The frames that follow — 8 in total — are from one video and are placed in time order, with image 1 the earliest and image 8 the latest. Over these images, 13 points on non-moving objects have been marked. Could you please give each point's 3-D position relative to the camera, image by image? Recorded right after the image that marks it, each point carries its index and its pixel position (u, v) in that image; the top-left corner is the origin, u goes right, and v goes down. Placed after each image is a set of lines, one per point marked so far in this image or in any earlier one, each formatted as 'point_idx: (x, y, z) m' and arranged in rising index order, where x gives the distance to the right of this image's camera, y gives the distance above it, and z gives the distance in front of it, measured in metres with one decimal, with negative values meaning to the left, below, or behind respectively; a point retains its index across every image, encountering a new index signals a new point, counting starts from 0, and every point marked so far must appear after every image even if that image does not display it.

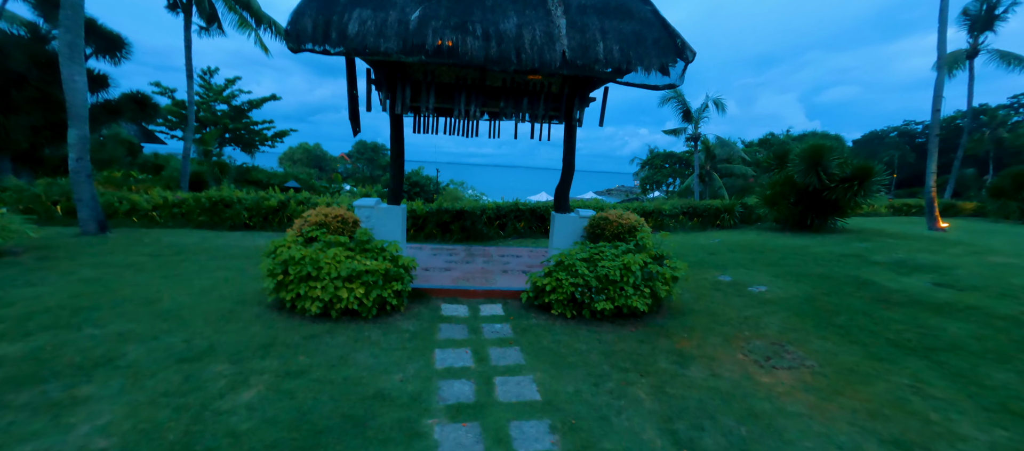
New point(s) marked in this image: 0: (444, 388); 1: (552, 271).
0: (-0.6, -1.3, +2.9) m
1: (+0.5, -0.6, +4.3) m
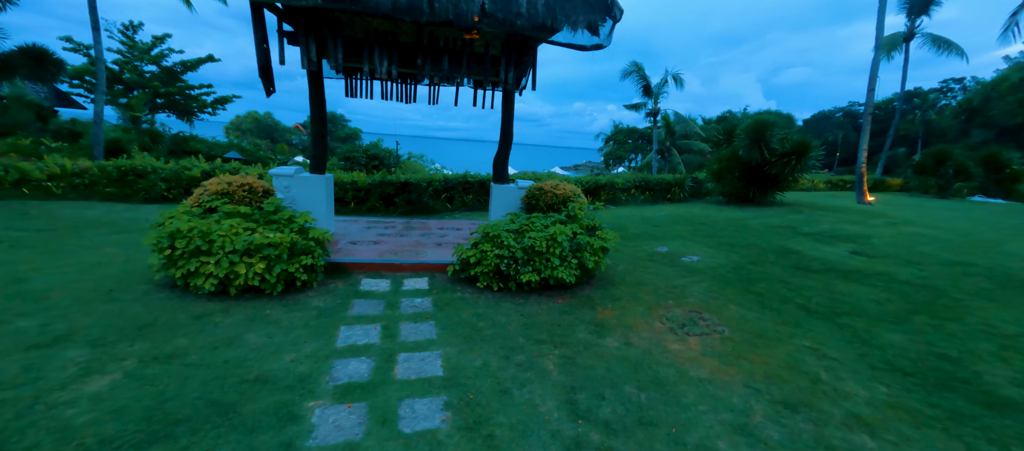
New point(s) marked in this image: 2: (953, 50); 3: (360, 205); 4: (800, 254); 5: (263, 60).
0: (-1.3, -1.1, +2.7) m
1: (-0.4, -0.2, +4.1) m
2: (+22.4, +8.9, +17.9) m
3: (-3.5, +0.5, +8.2) m
4: (+4.6, -0.5, +5.7) m
5: (-3.4, +2.3, +4.9) m
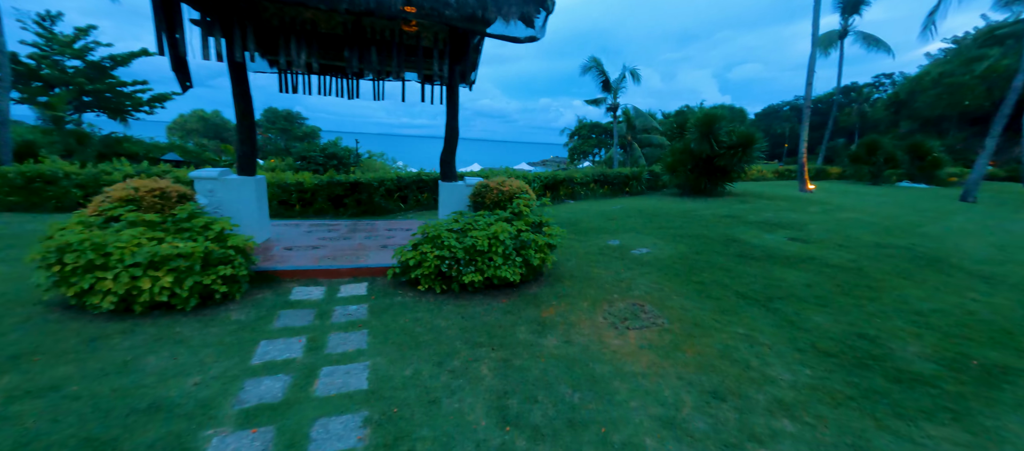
0: (-1.8, -1.1, +2.4) m
1: (-1.0, -0.2, +3.9) m
2: (+20.3, +9.8, +19.4) m
3: (-4.5, +0.4, +7.8) m
4: (+3.8, -0.3, +5.9) m
5: (-4.2, +2.2, +4.4) m
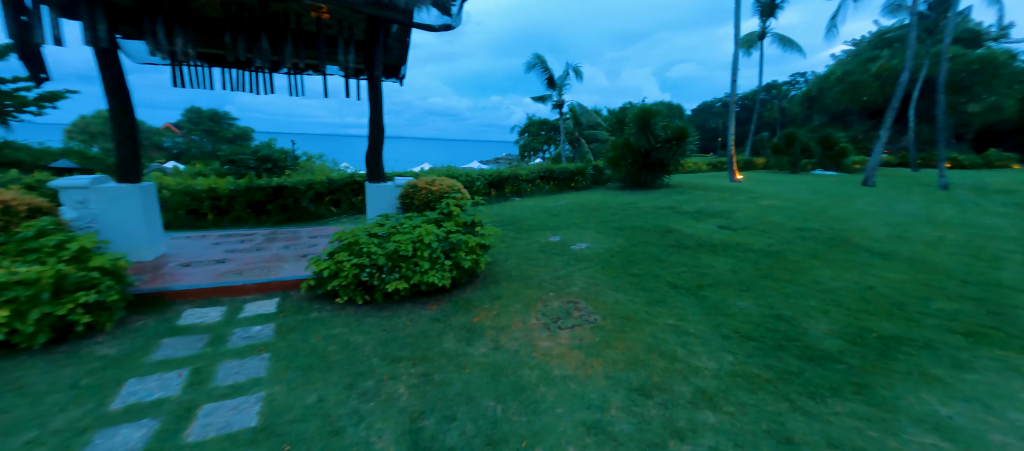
0: (-2.3, -1.2, +2.0) m
1: (-1.8, -0.3, +3.6) m
2: (+17.1, +10.7, +21.3) m
3: (-5.7, +0.2, +7.0) m
4: (+2.8, -0.1, +6.1) m
5: (-5.1, +2.0, +3.7) m
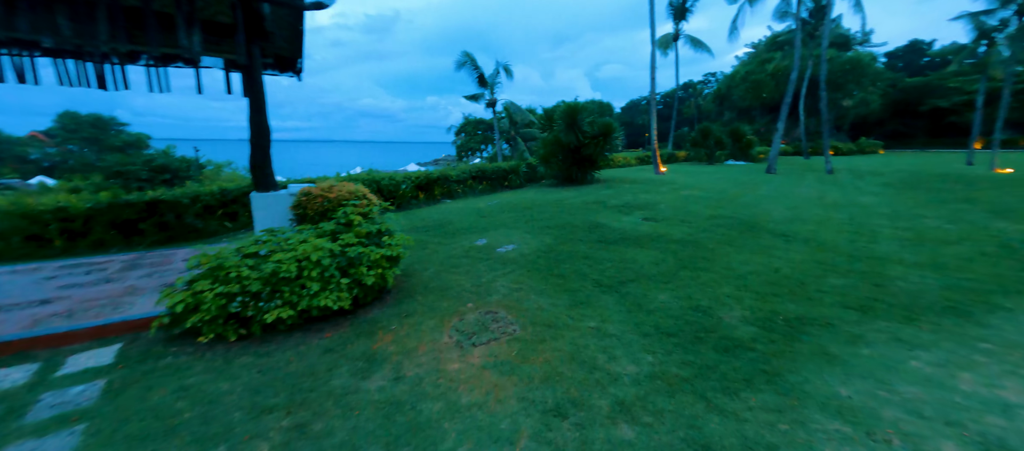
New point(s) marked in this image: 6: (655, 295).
0: (-2.8, -1.4, +1.3) m
1: (-2.6, -0.5, +2.9) m
2: (+12.7, +11.6, +23.3) m
3: (-7.0, -0.3, +5.7) m
4: (+1.6, 0.0, +6.1) m
5: (-6.0, +1.6, +2.5) m
6: (+1.5, -0.7, +3.7) m
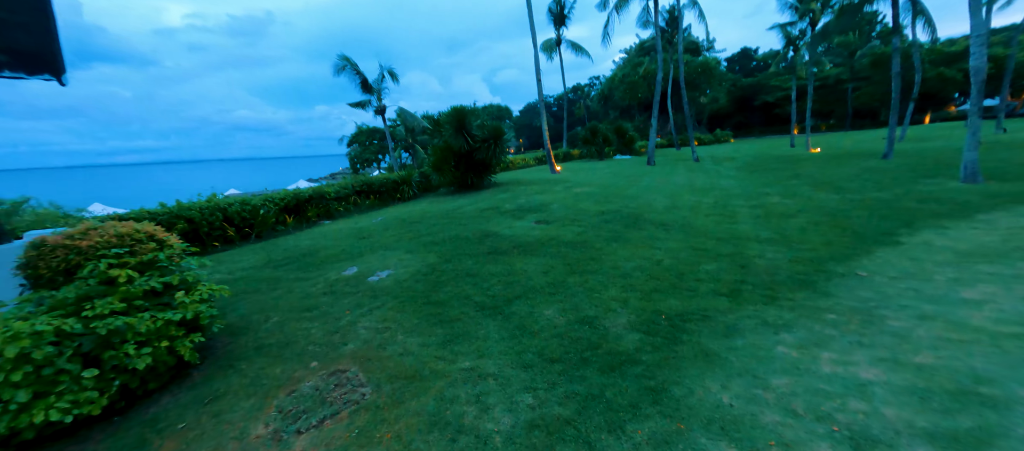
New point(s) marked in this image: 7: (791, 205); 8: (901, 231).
0: (-3.3, -1.9, -0.1) m
1: (-3.5, -1.0, +1.6) m
2: (+5.3, +12.1, +25.0) m
3: (-8.5, -1.3, +3.3) m
4: (-0.3, -0.2, +5.6) m
5: (-7.0, +0.7, +0.4) m
6: (+0.3, -0.8, +3.3) m
7: (+6.0, +0.5, +7.6) m
8: (+5.5, -0.1, +5.0) m
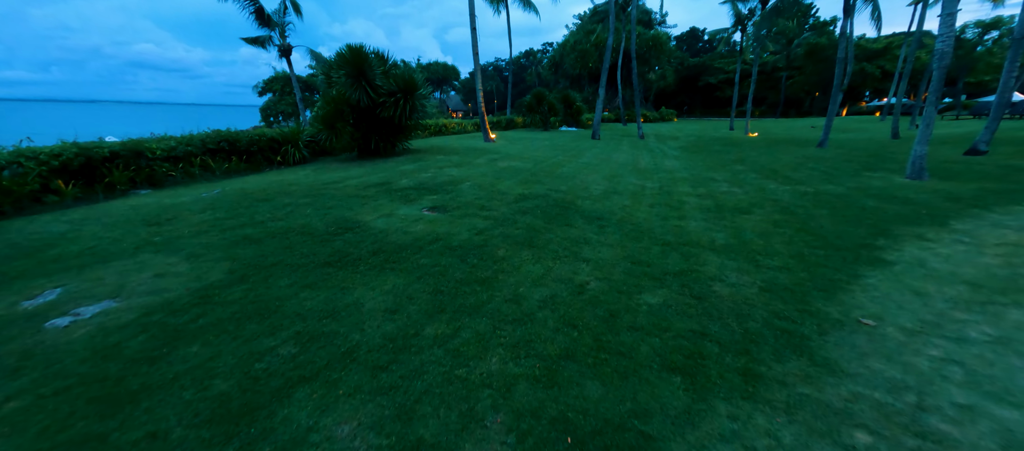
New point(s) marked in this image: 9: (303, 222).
0: (-3.9, -2.2, -2.1) m
1: (-4.3, -1.1, -0.6) m
2: (+1.5, +13.7, +22.6) m
3: (-9.5, -1.2, +0.4) m
4: (-1.7, -0.1, +3.8) m
5: (-7.5, +0.5, -2.4) m
6: (-0.8, -0.9, +1.6) m
7: (+4.3, +0.6, +6.6) m
8: (+4.1, -0.2, +4.0) m
9: (-2.4, +0.1, +4.1) m
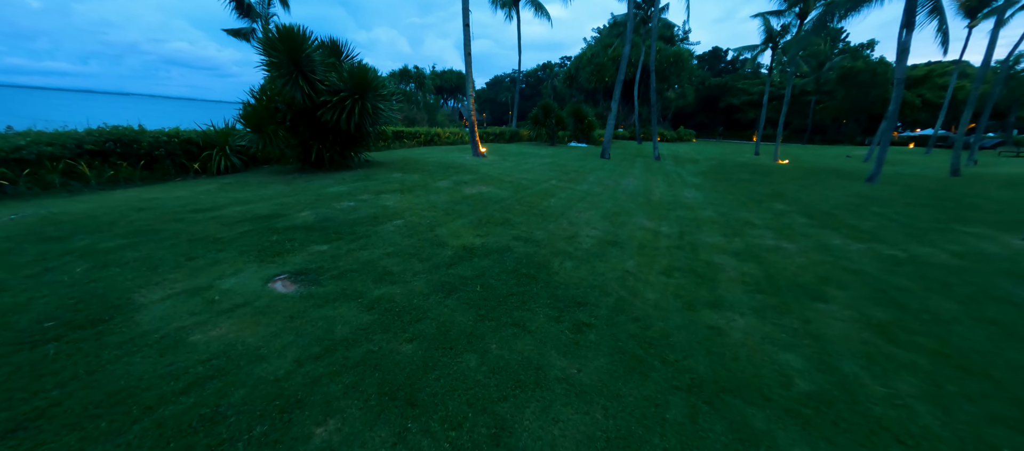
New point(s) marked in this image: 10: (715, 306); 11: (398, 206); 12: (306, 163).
0: (-4.9, -2.4, -4.0) m
1: (-5.2, -1.4, -2.5) m
2: (+2.2, +12.4, +21.0) m
3: (-10.3, -1.2, -1.4) m
4: (-2.4, -0.6, +1.9) m
5: (-8.3, +0.5, -4.1) m
6: (-1.6, -1.4, -0.3) m
7: (+3.7, -0.4, +4.5) m
8: (+3.4, -1.1, +1.9) m
9: (-3.1, -0.4, +2.2) m
10: (+1.8, -0.7, +3.1) m
11: (-1.5, +0.3, +4.6) m
12: (-3.9, +1.2, +6.6) m
